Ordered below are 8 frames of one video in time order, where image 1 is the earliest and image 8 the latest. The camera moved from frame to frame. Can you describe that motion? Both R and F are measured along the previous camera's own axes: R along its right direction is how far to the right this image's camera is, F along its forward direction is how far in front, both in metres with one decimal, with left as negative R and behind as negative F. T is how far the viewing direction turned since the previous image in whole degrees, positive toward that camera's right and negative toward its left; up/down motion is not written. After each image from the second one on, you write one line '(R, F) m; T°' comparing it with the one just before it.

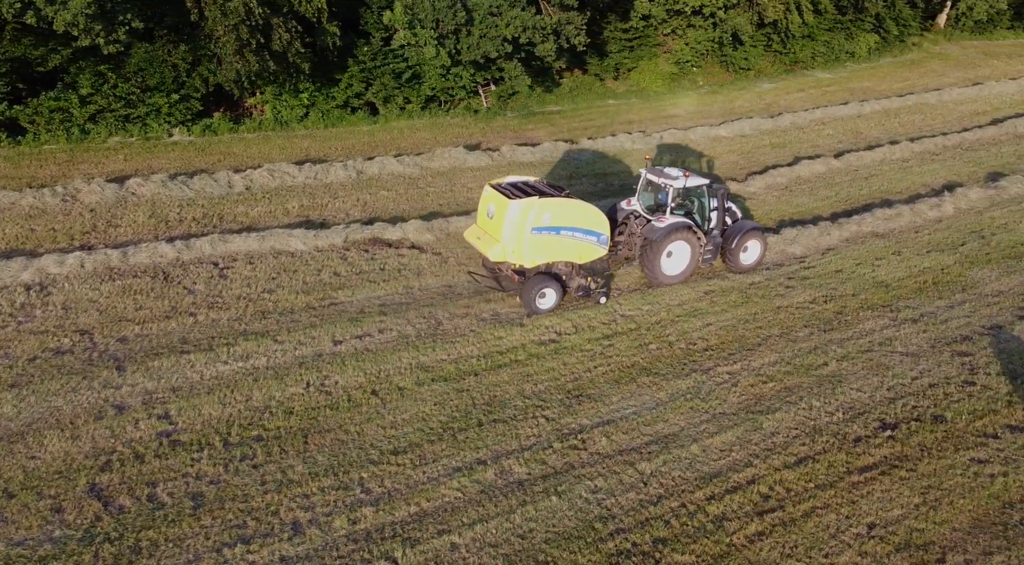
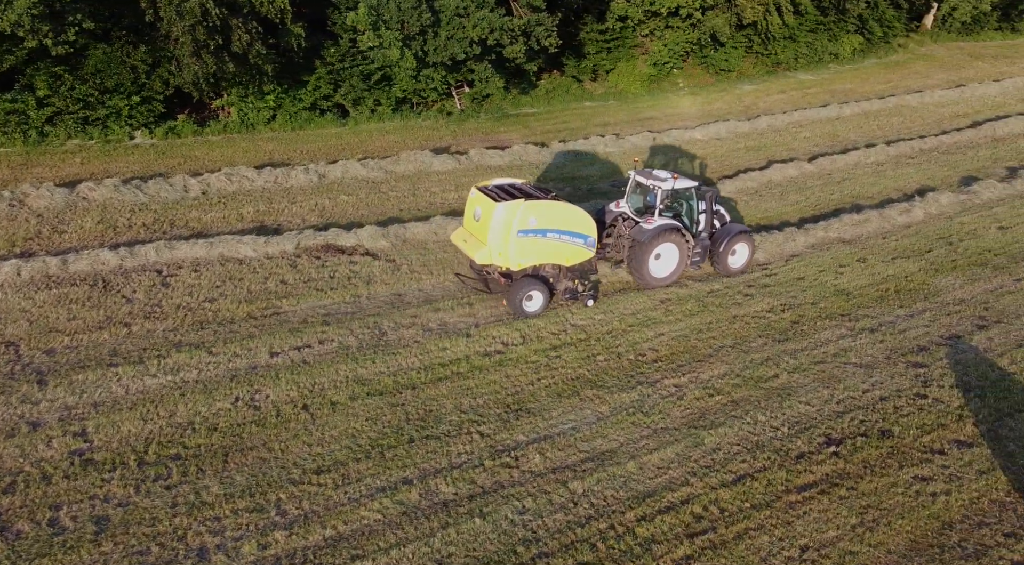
(+0.6, +0.2) m; 0°
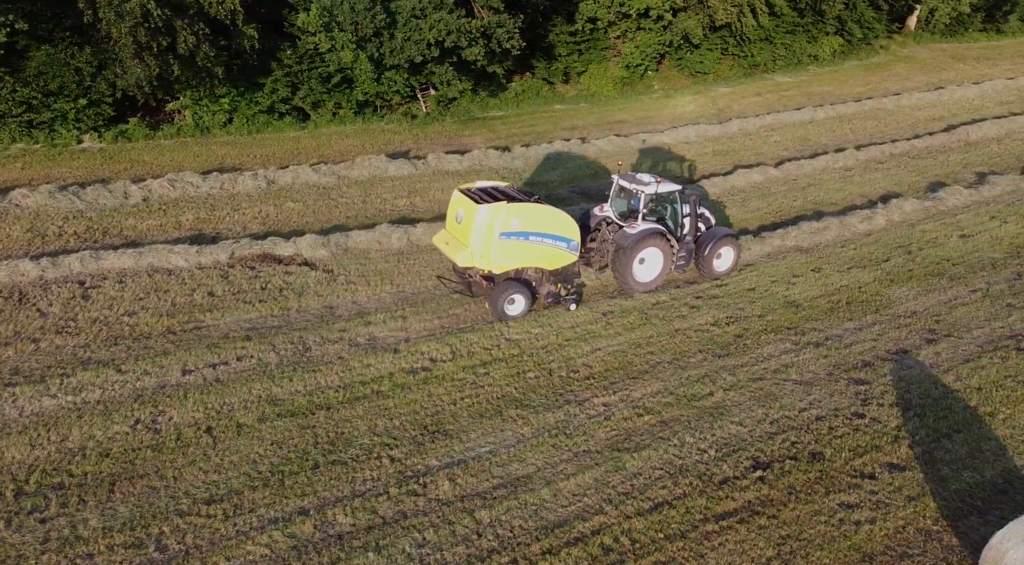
(+0.8, +0.3) m; 0°
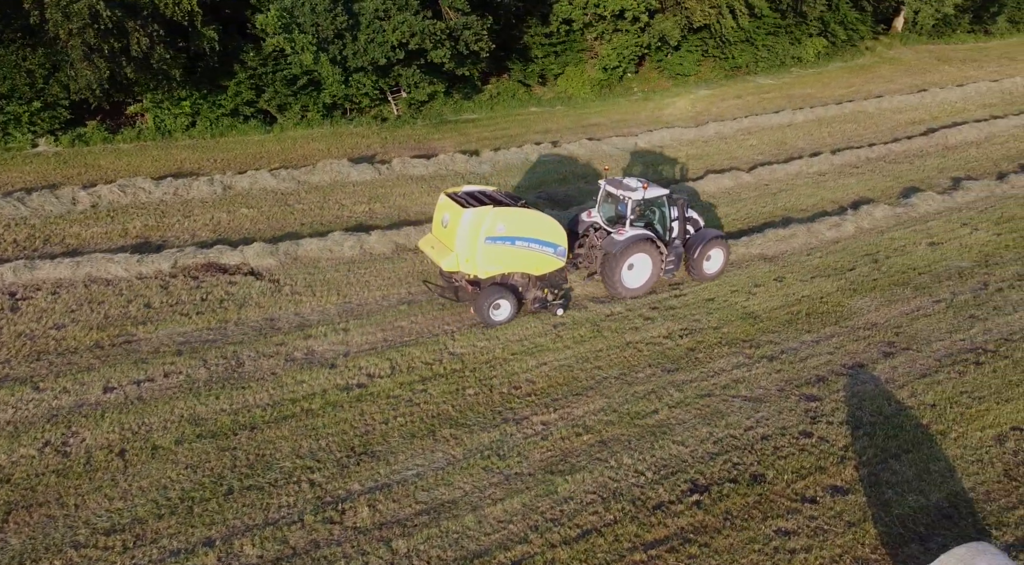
(+0.7, +0.3) m; 0°
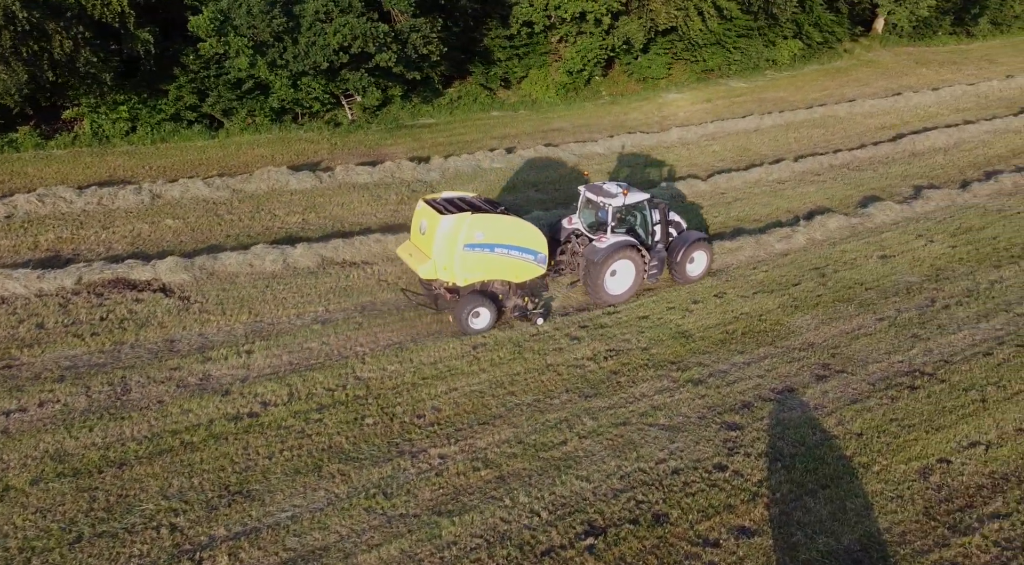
(+1.0, +0.5) m; +1°
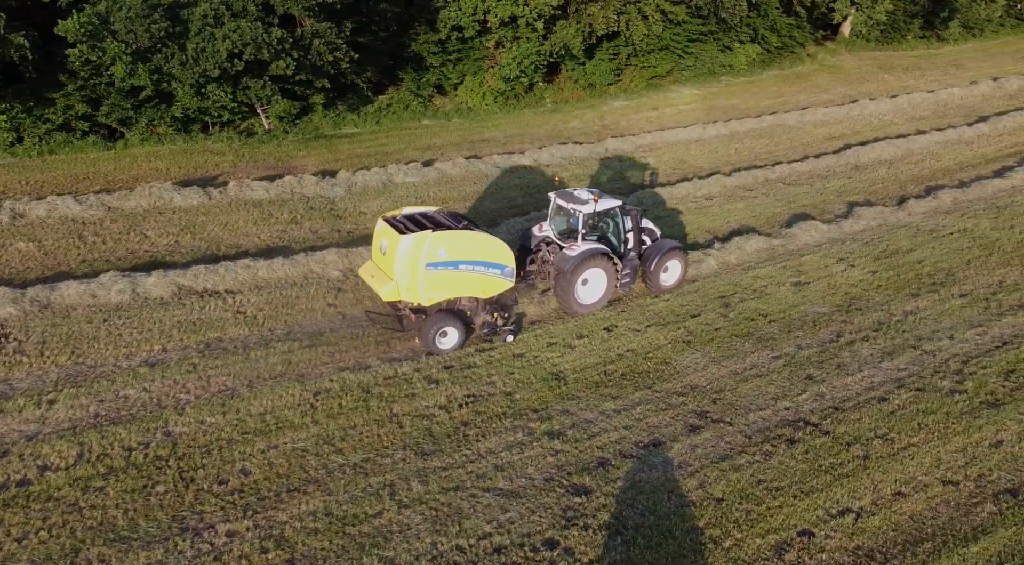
(+1.7, +0.9) m; +1°
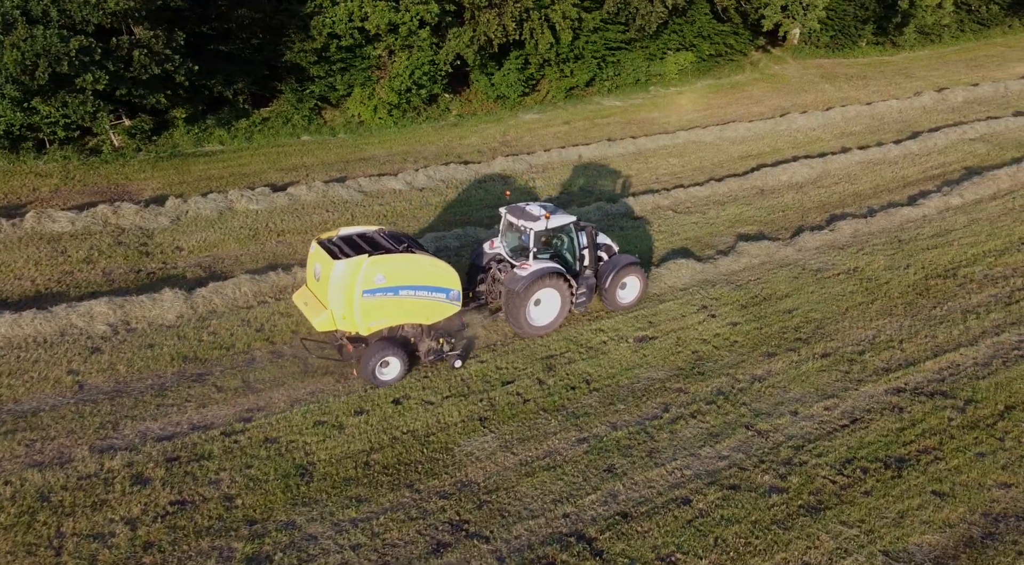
(+2.7, +1.7) m; +1°
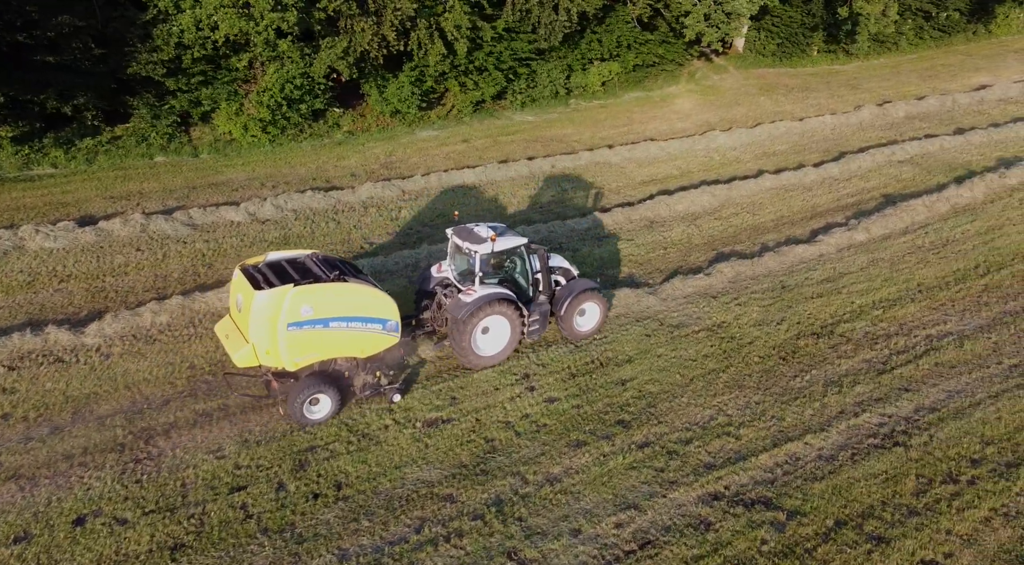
(+2.8, +1.9) m; +1°
